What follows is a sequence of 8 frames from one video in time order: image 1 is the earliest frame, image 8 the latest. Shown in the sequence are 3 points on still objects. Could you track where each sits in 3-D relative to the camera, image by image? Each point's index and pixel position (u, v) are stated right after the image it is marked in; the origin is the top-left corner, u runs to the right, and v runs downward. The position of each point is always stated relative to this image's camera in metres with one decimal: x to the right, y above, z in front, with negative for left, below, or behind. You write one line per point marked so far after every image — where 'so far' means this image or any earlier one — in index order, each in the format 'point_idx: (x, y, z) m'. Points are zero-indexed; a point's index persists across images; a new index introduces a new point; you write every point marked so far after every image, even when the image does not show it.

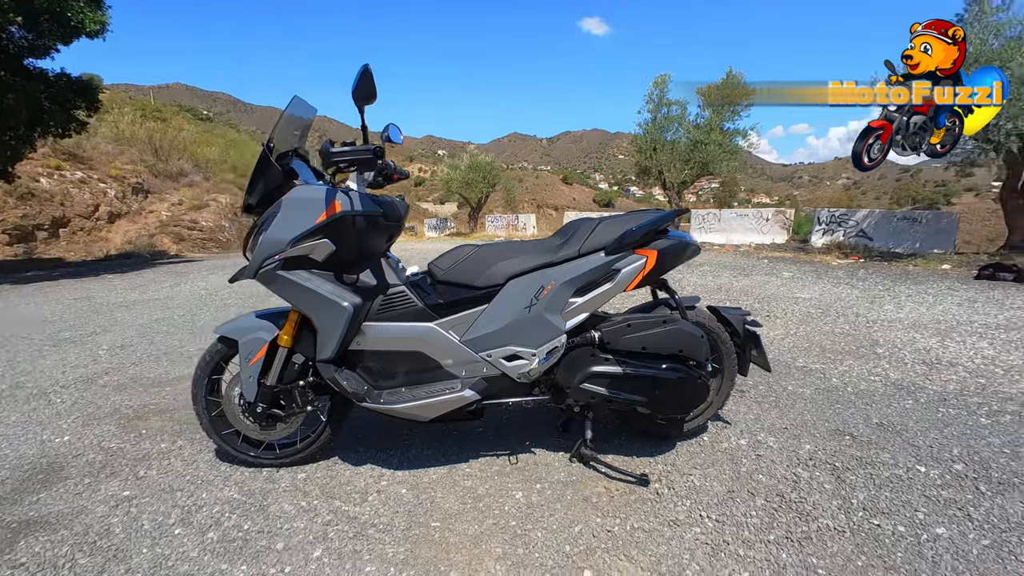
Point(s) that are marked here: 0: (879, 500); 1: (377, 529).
0: (+2.0, -1.2, +2.6) m
1: (-0.7, -1.2, +2.5) m
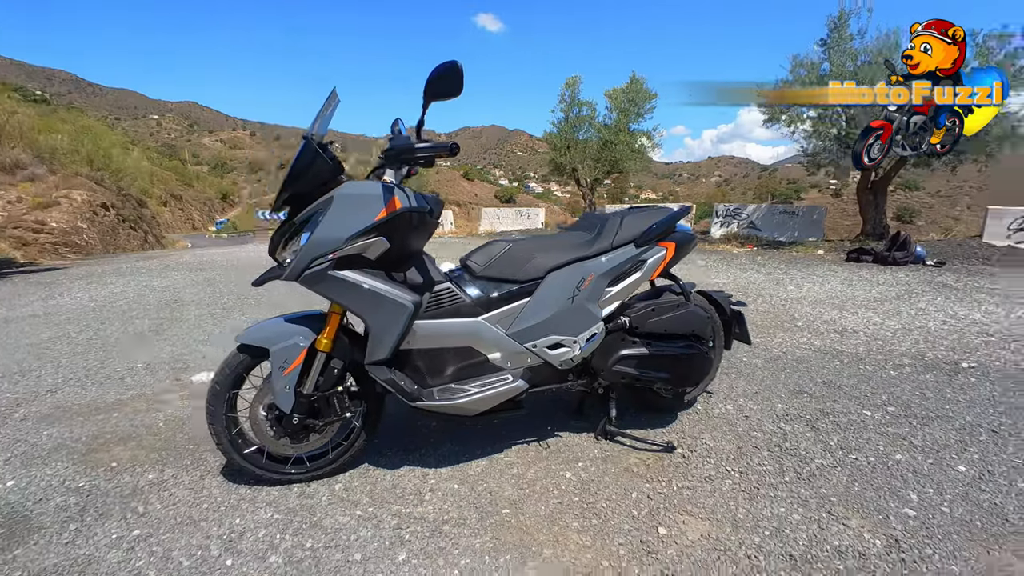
0: (+2.3, -1.0, +3.2) m
1: (-0.3, -1.2, +2.5) m
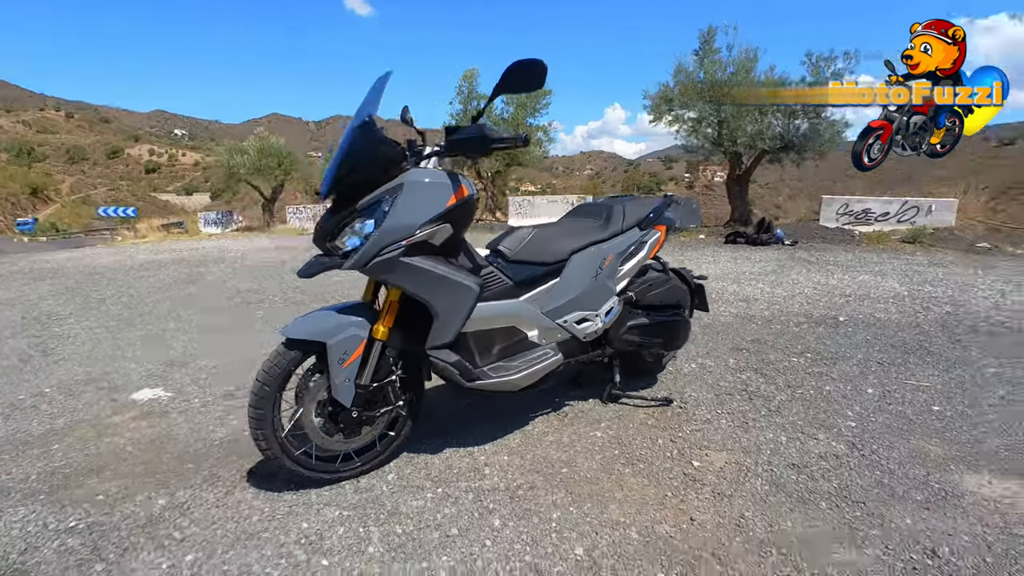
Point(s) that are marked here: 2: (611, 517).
0: (+2.4, -0.8, +4.1) m
1: (+0.1, -1.1, +2.7) m
2: (+0.5, -1.2, +2.5) m
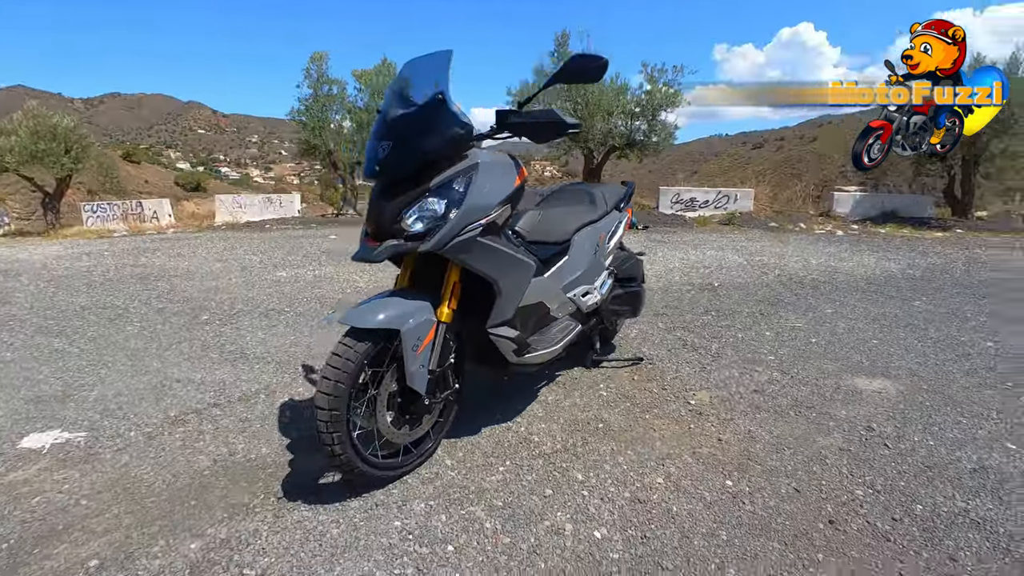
0: (+2.1, -0.5, +5.0) m
1: (+0.4, -1.0, +3.0) m
2: (+0.9, -1.0, +2.9) m
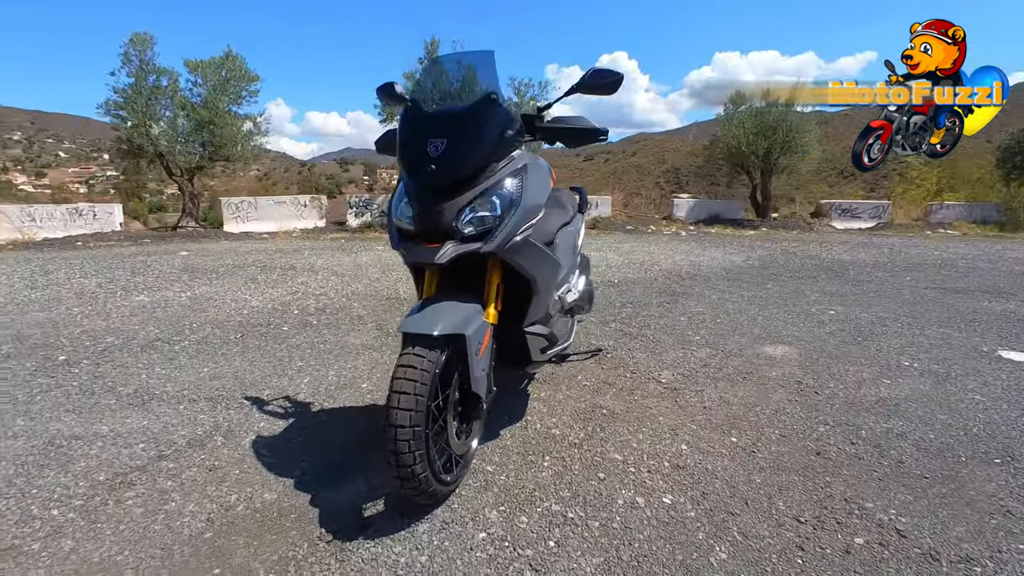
0: (+1.5, -0.4, +5.6) m
1: (+0.6, -0.9, +3.2) m
2: (+1.1, -0.9, +3.2) m
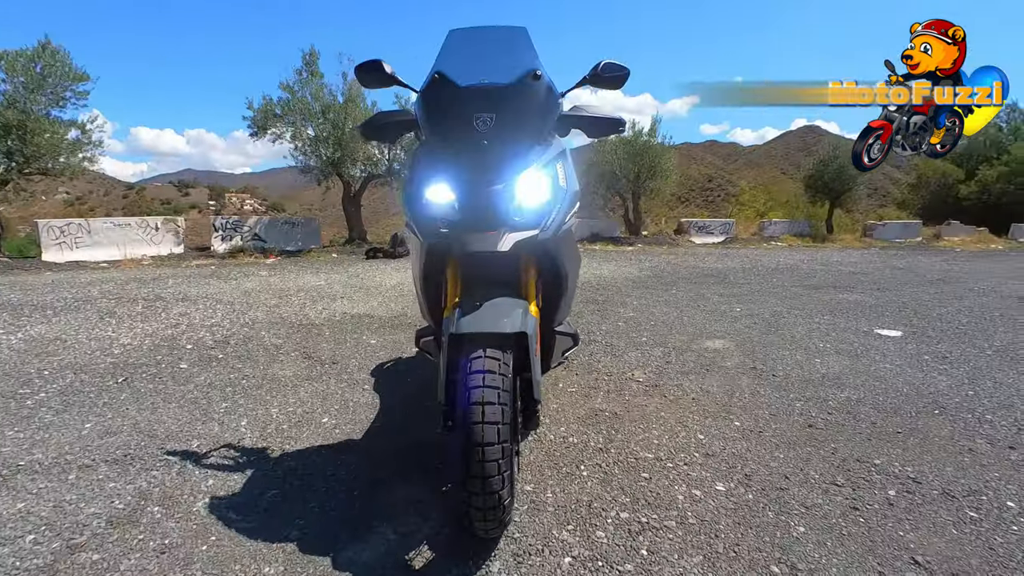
0: (+0.8, -0.5, +5.7) m
1: (+0.6, -0.9, +3.0) m
2: (+1.1, -0.9, +3.3) m
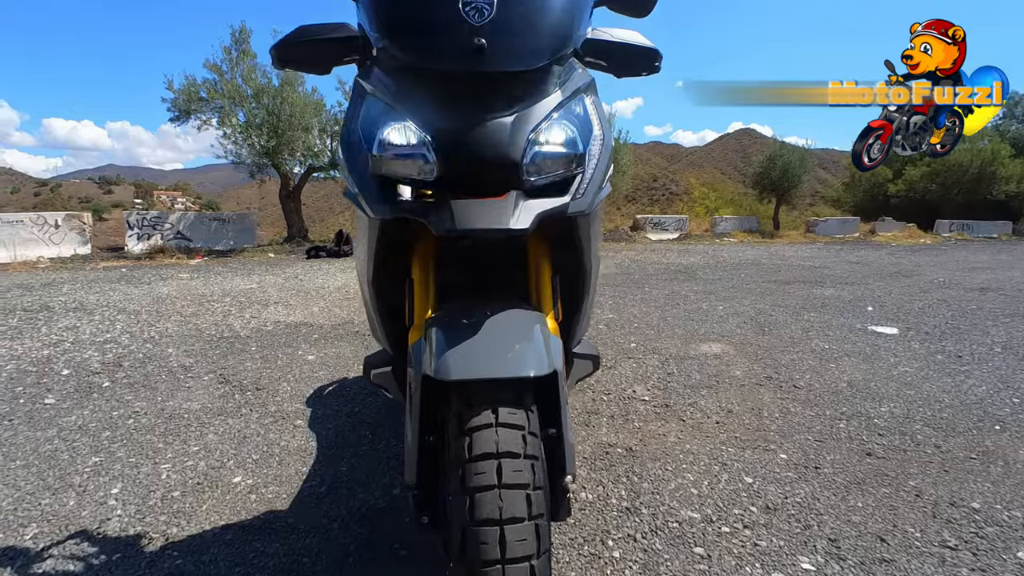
0: (+0.5, -0.5, +5.0) m
1: (+0.6, -0.9, +2.3) m
2: (+1.0, -0.9, +2.6) m
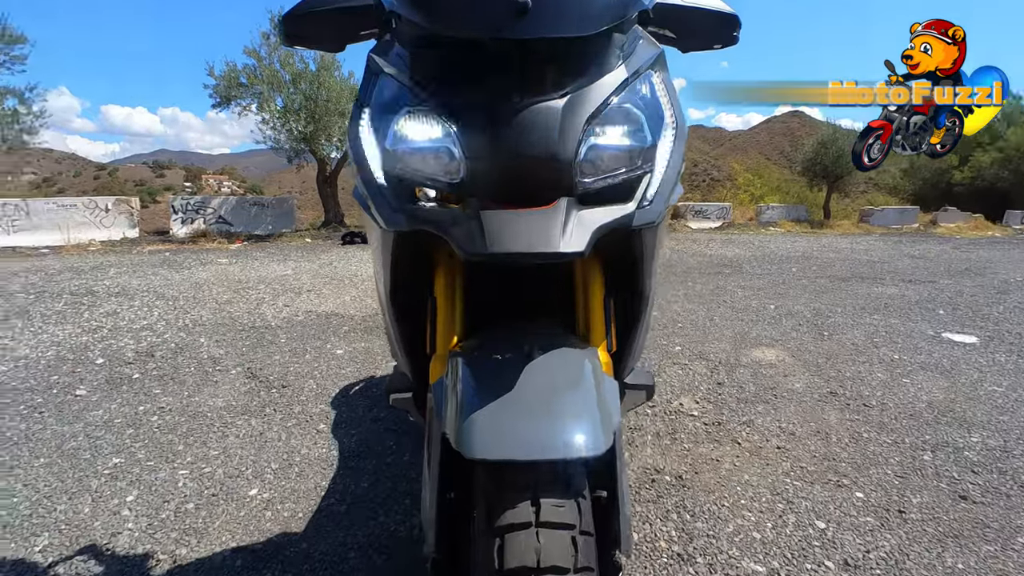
0: (+0.8, -0.4, +4.7) m
1: (+0.7, -1.0, +2.0) m
2: (+1.2, -0.9, +2.3) m
